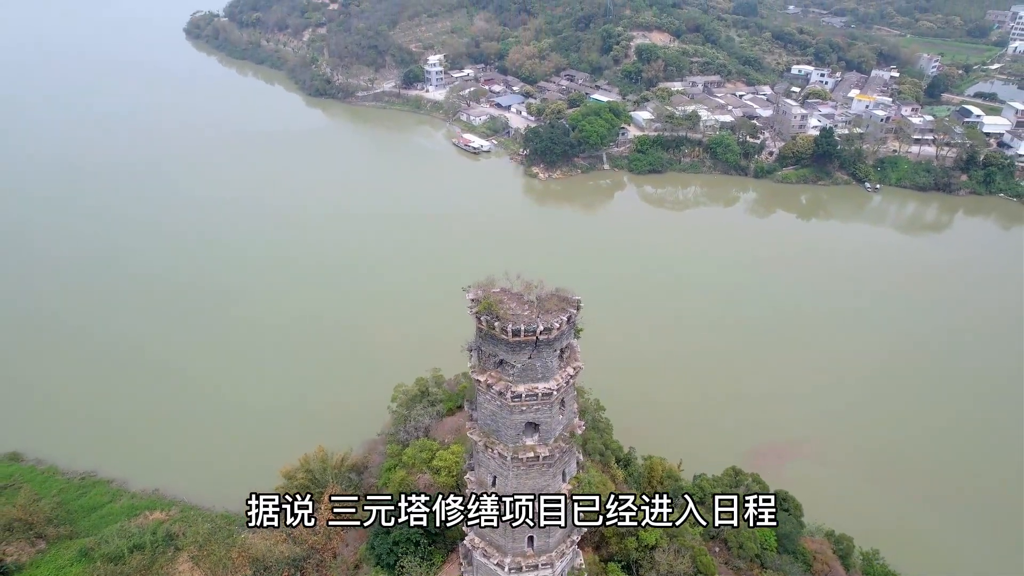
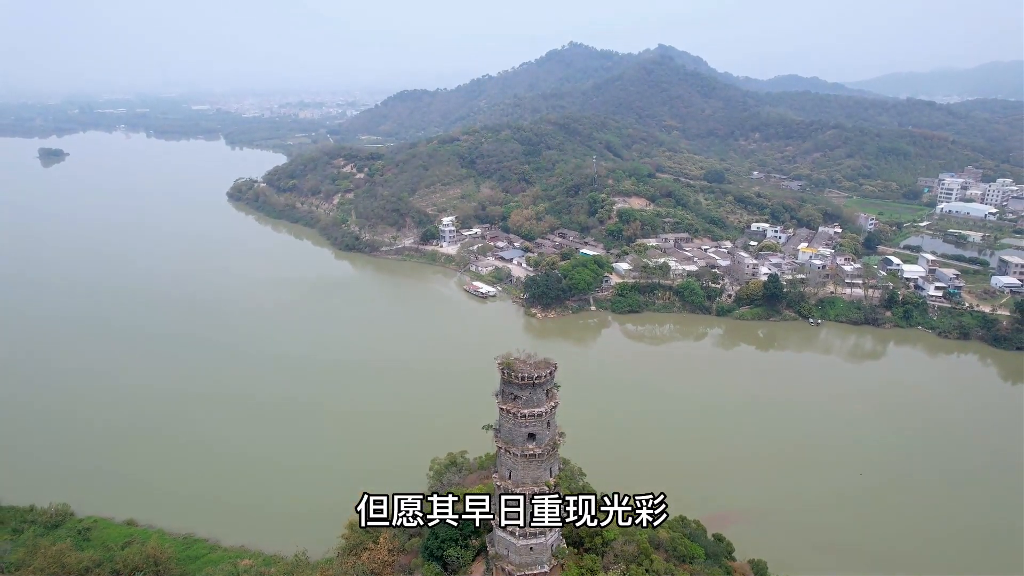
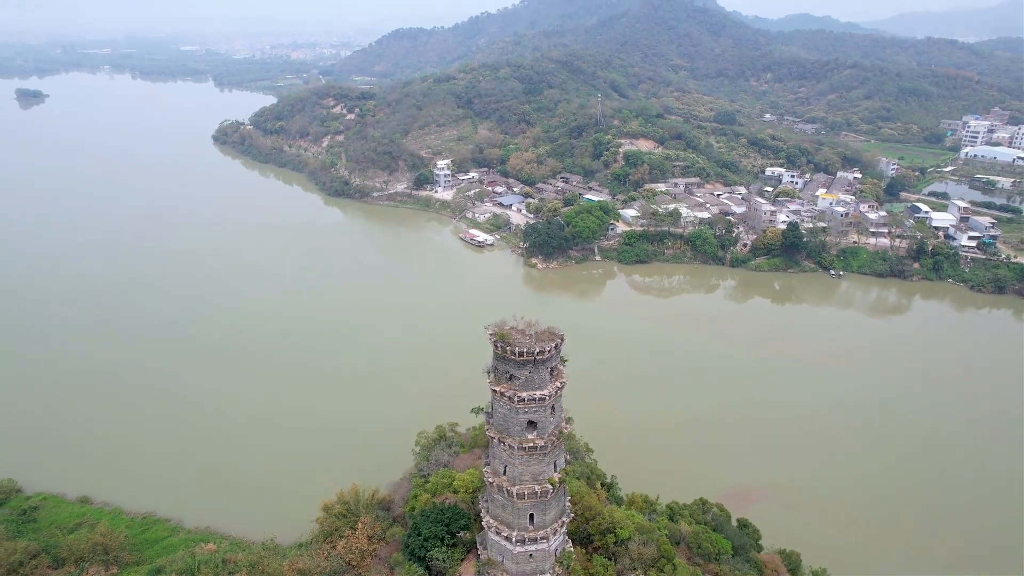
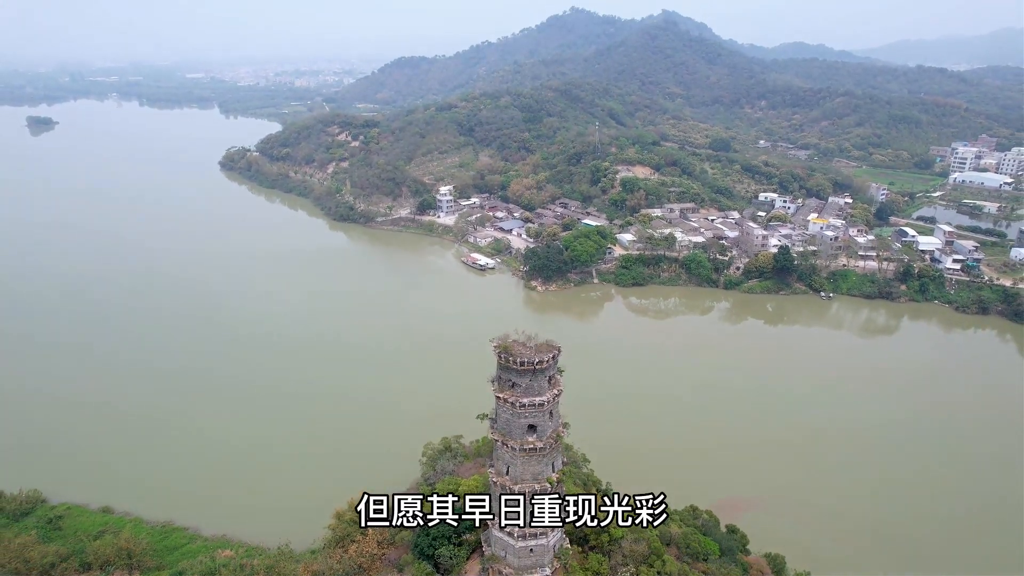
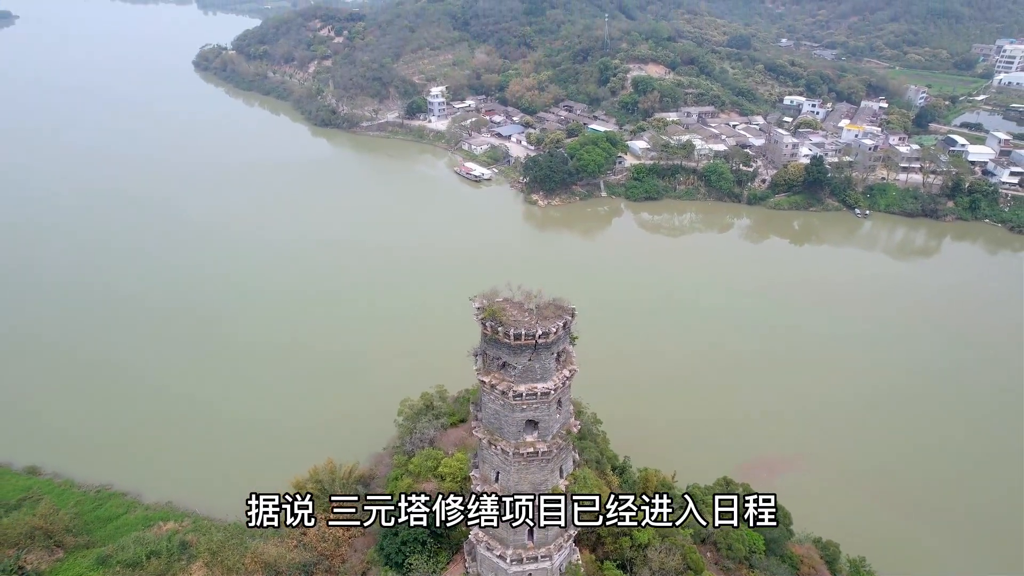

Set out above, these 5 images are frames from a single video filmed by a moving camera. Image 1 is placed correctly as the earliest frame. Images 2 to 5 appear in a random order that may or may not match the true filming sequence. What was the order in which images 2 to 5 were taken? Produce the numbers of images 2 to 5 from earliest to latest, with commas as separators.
5, 3, 4, 2
